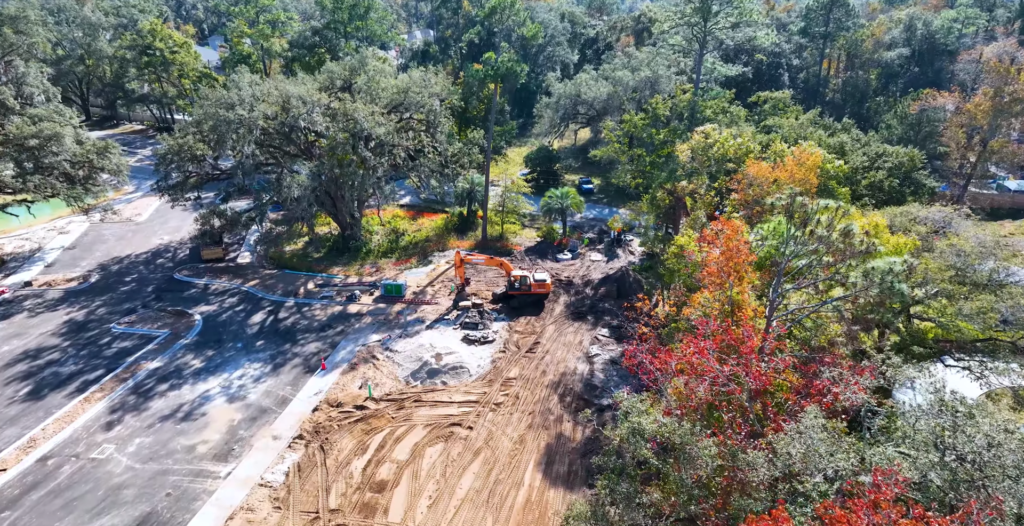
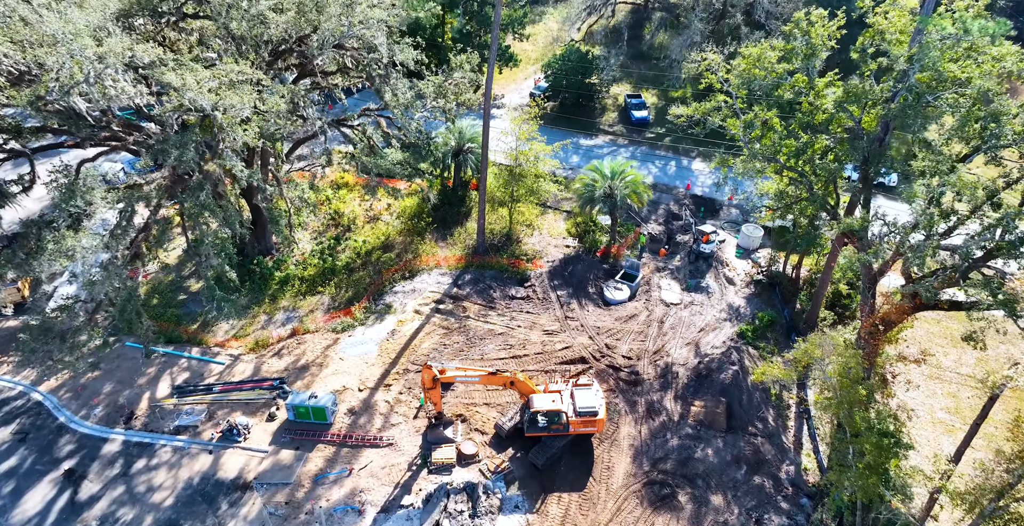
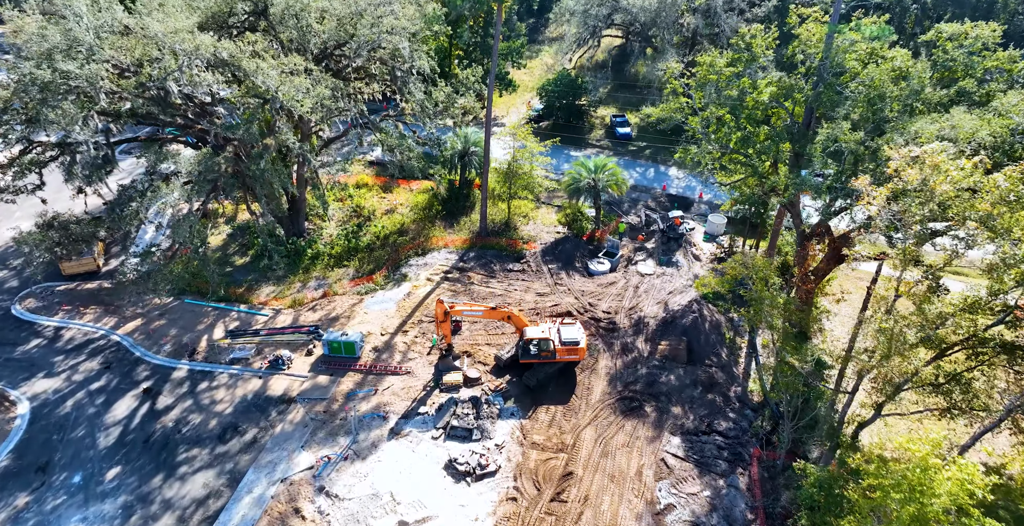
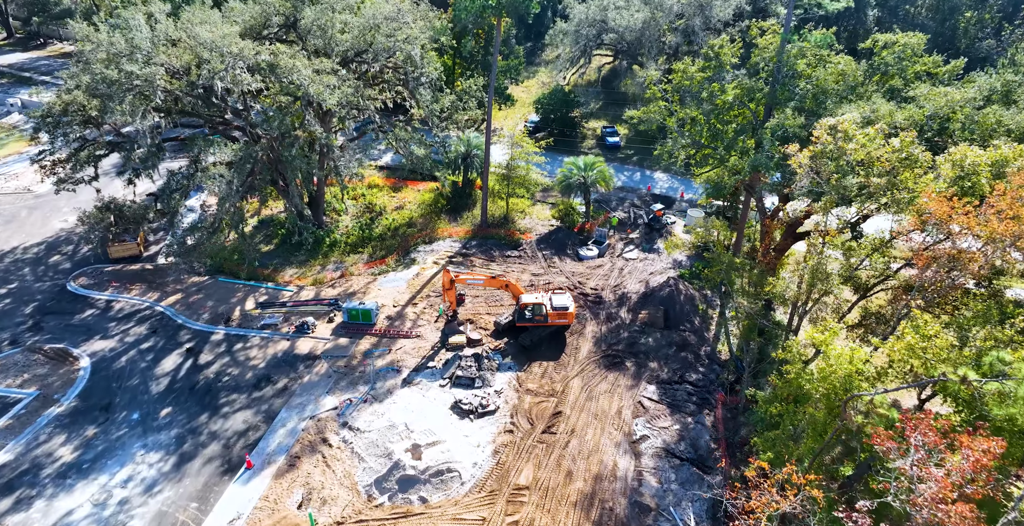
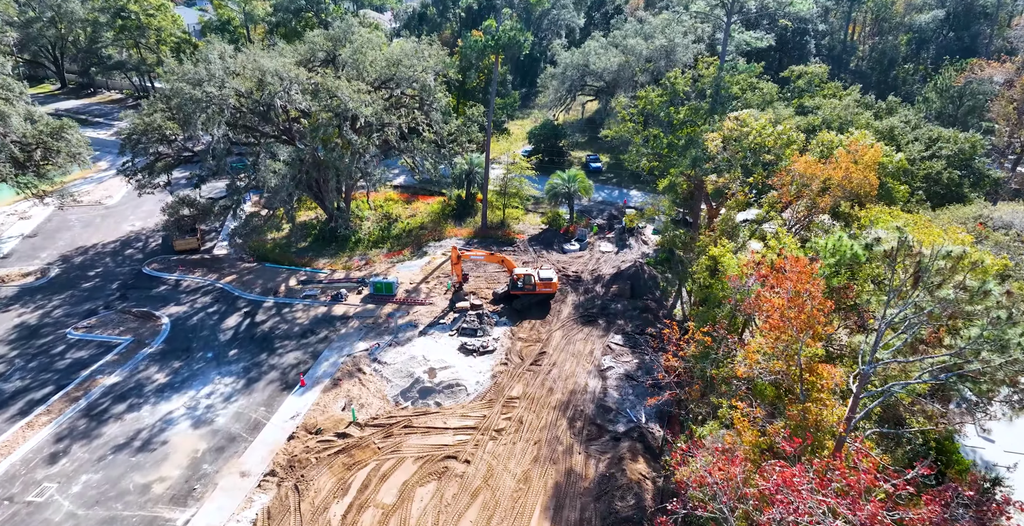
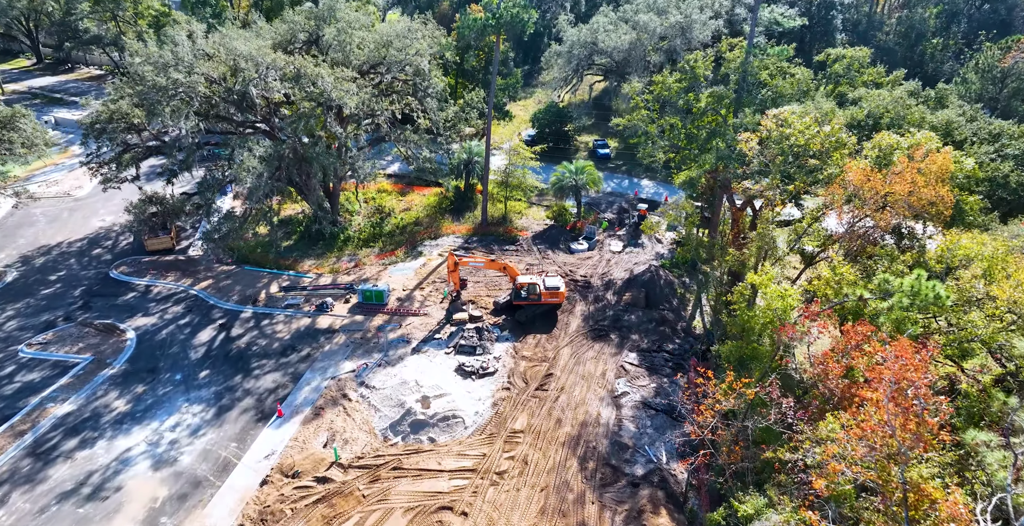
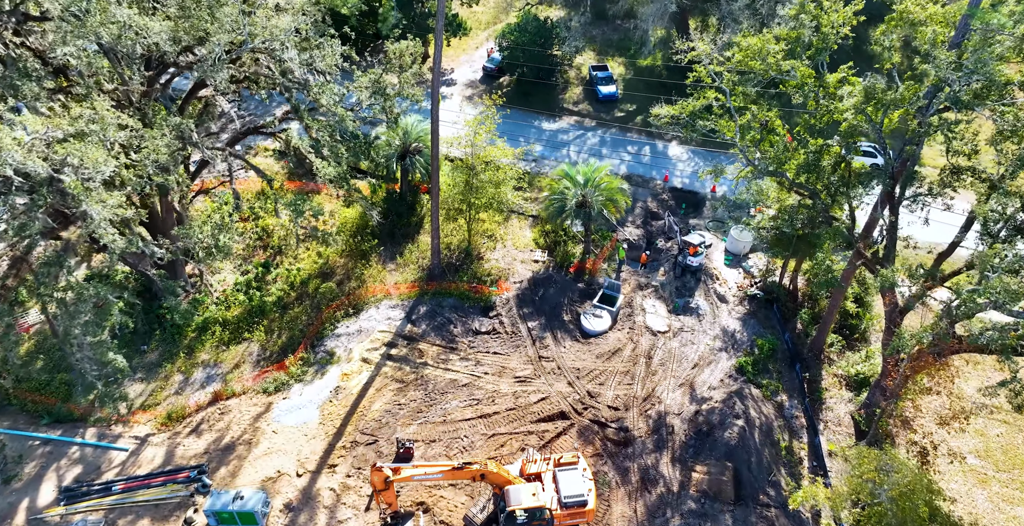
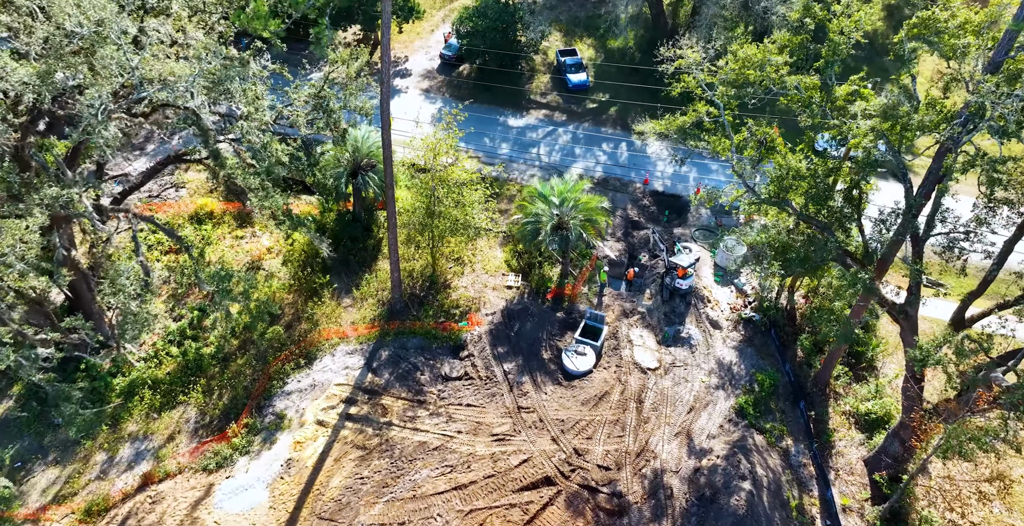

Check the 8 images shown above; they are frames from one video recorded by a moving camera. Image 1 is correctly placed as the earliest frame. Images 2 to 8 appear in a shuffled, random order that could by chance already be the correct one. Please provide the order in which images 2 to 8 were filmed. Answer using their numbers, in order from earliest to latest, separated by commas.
5, 6, 4, 3, 2, 7, 8
